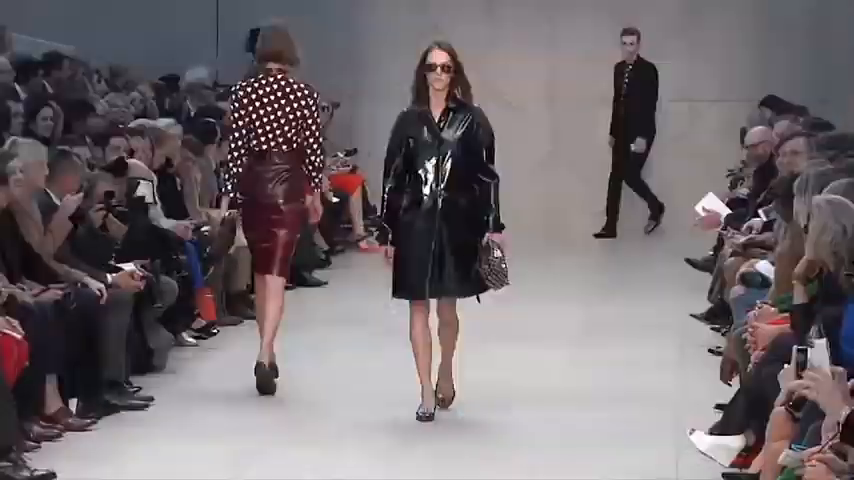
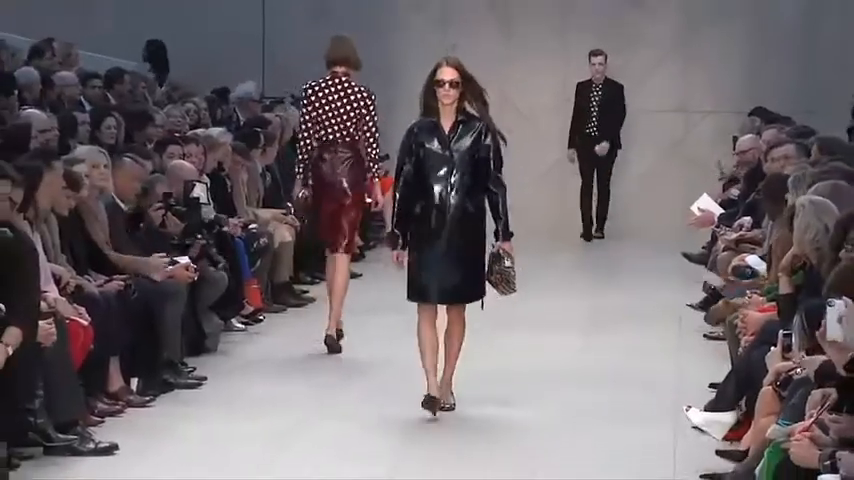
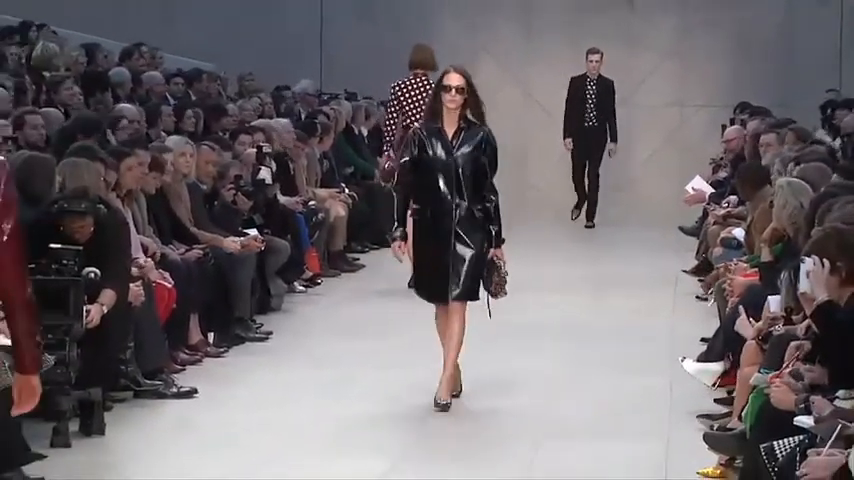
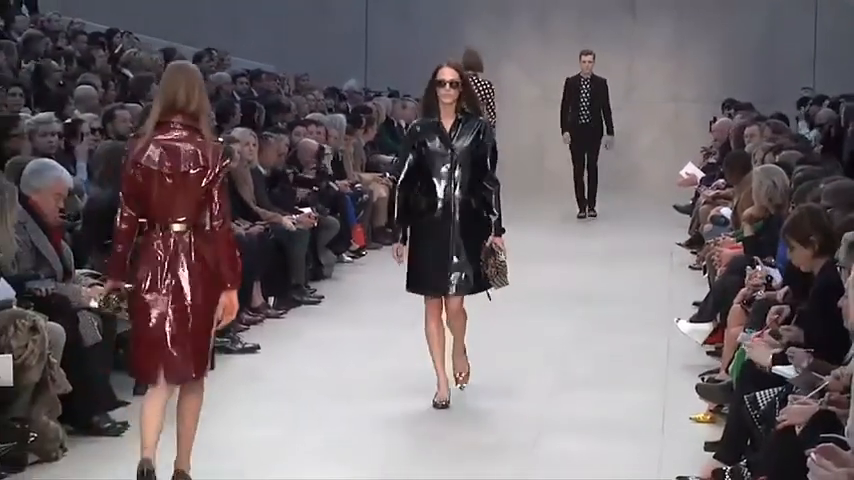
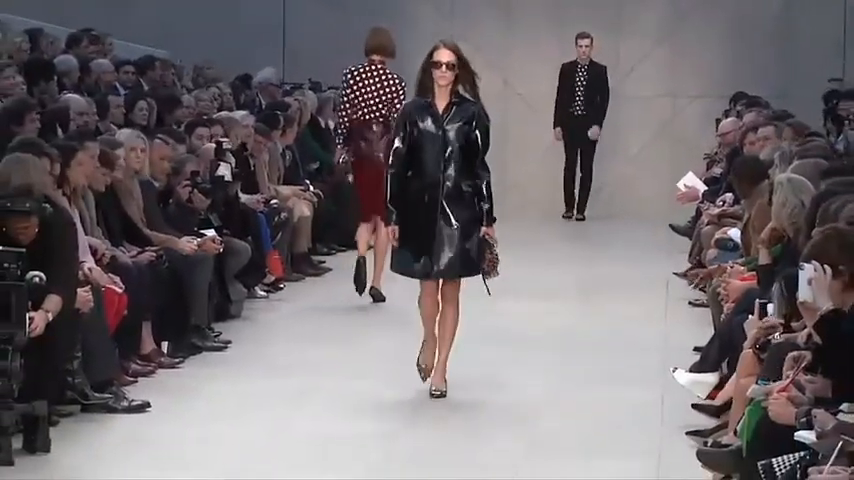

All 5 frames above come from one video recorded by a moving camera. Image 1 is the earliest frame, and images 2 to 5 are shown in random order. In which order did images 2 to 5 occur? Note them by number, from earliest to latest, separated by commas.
2, 5, 3, 4
